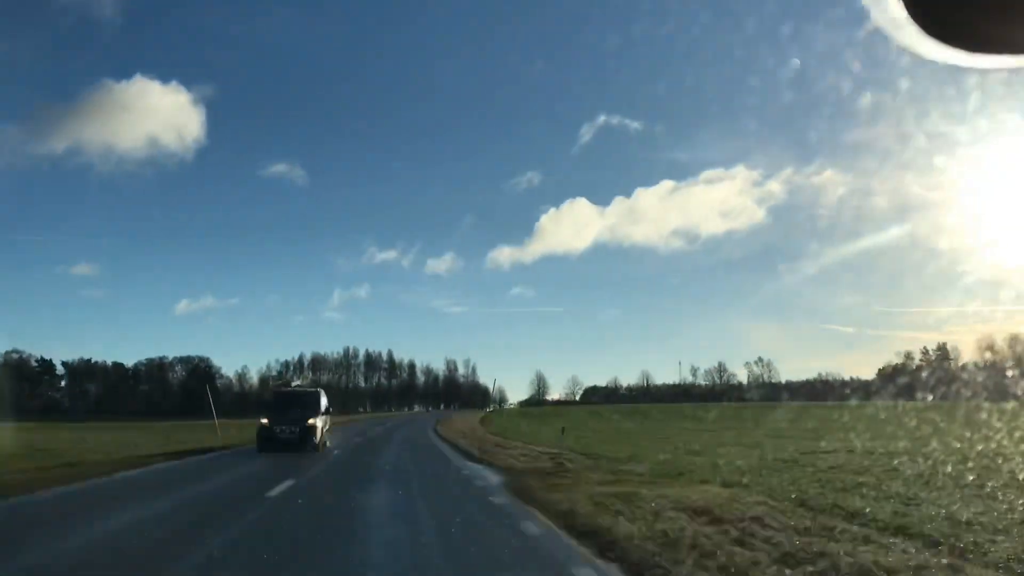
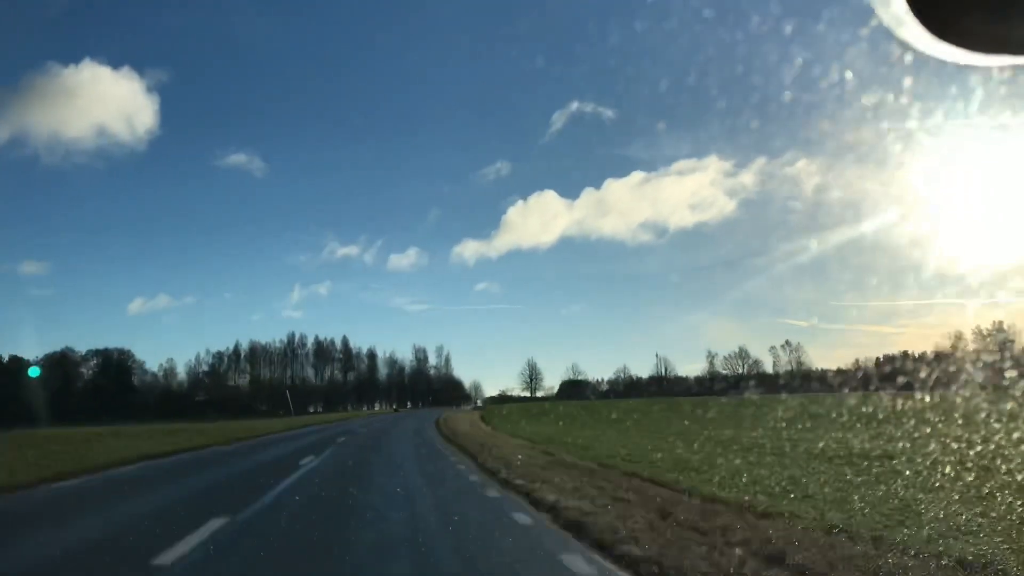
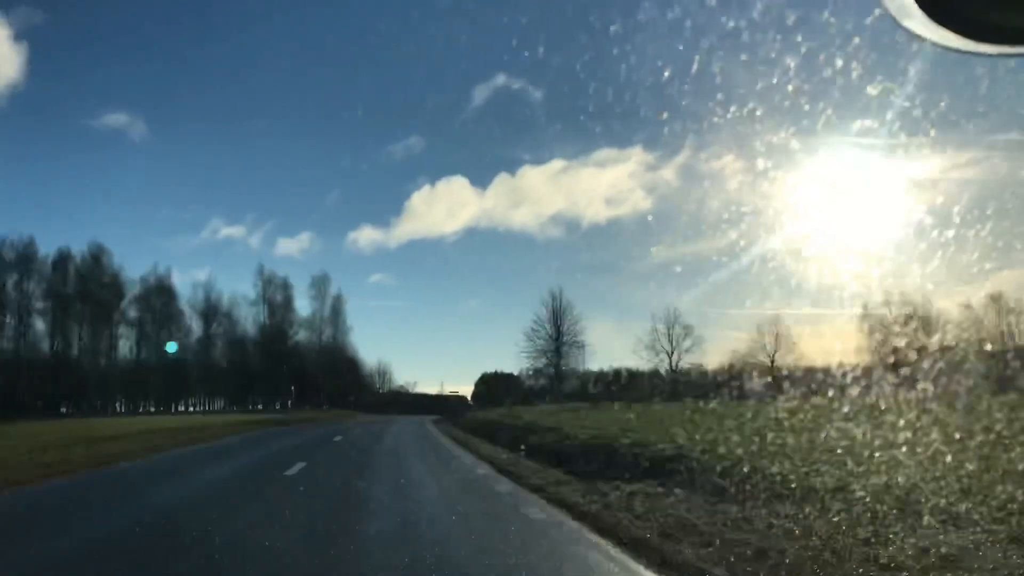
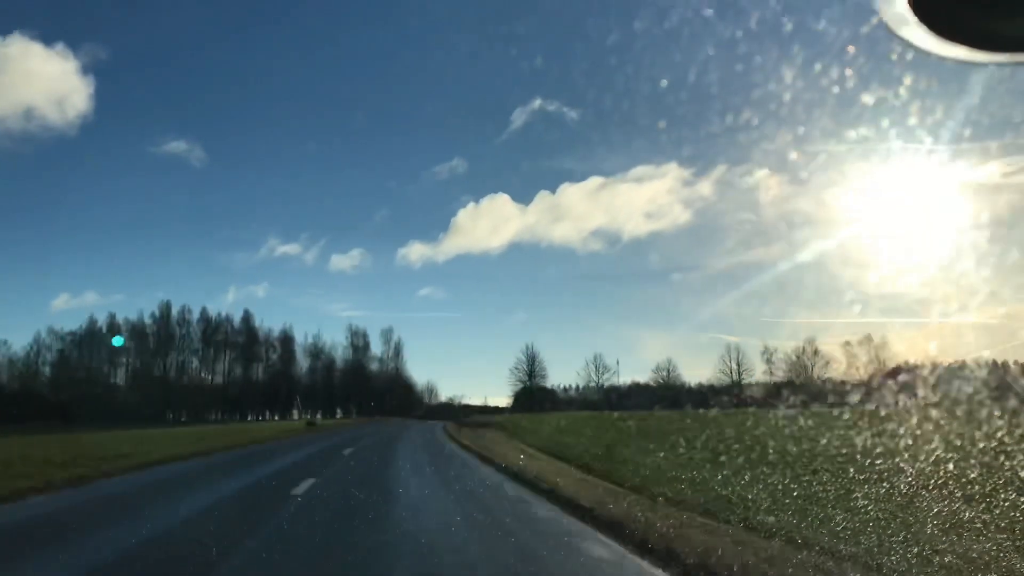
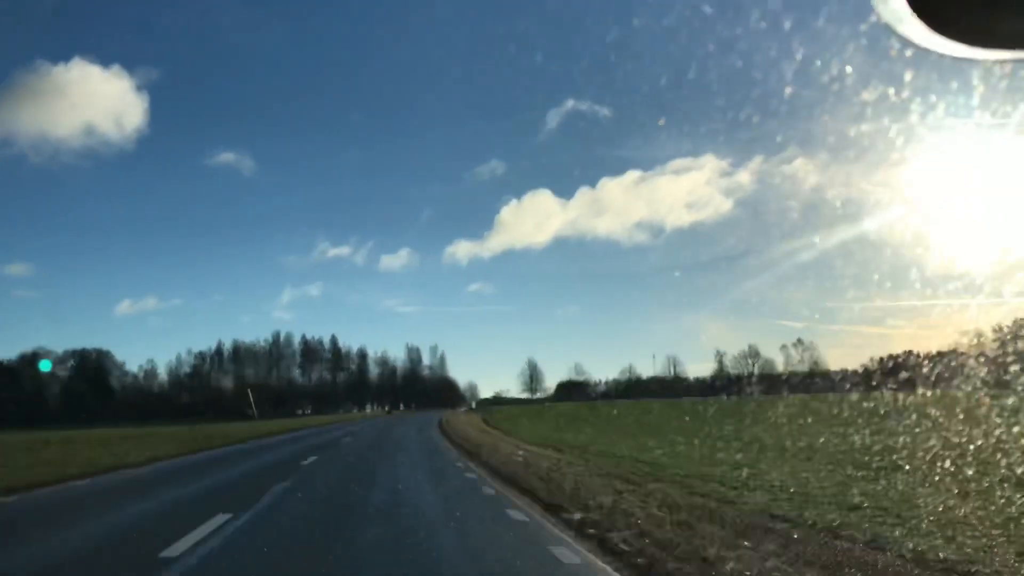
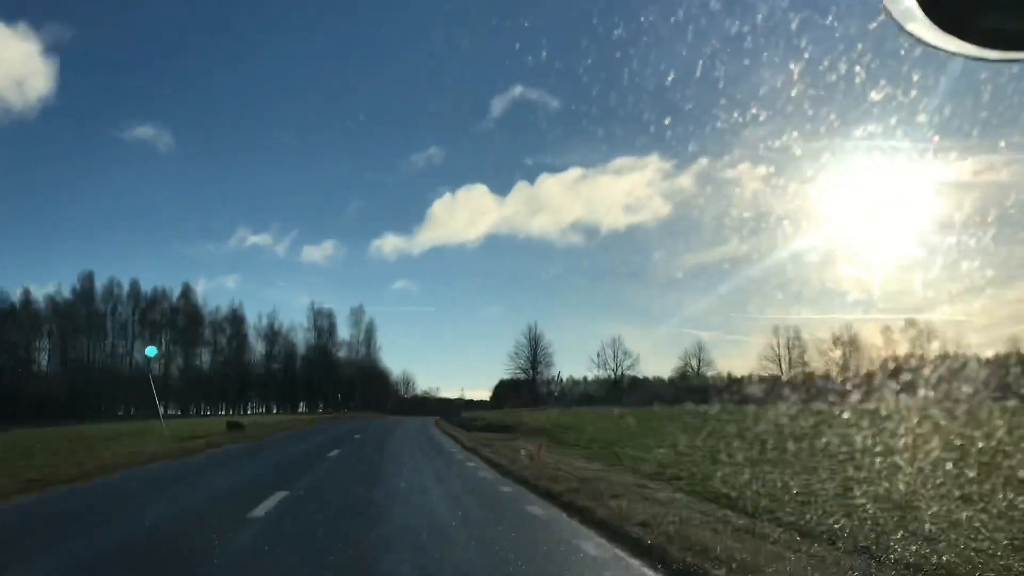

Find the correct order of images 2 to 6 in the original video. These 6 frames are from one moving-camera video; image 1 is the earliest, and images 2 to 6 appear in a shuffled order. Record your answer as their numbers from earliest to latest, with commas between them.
2, 5, 4, 6, 3
